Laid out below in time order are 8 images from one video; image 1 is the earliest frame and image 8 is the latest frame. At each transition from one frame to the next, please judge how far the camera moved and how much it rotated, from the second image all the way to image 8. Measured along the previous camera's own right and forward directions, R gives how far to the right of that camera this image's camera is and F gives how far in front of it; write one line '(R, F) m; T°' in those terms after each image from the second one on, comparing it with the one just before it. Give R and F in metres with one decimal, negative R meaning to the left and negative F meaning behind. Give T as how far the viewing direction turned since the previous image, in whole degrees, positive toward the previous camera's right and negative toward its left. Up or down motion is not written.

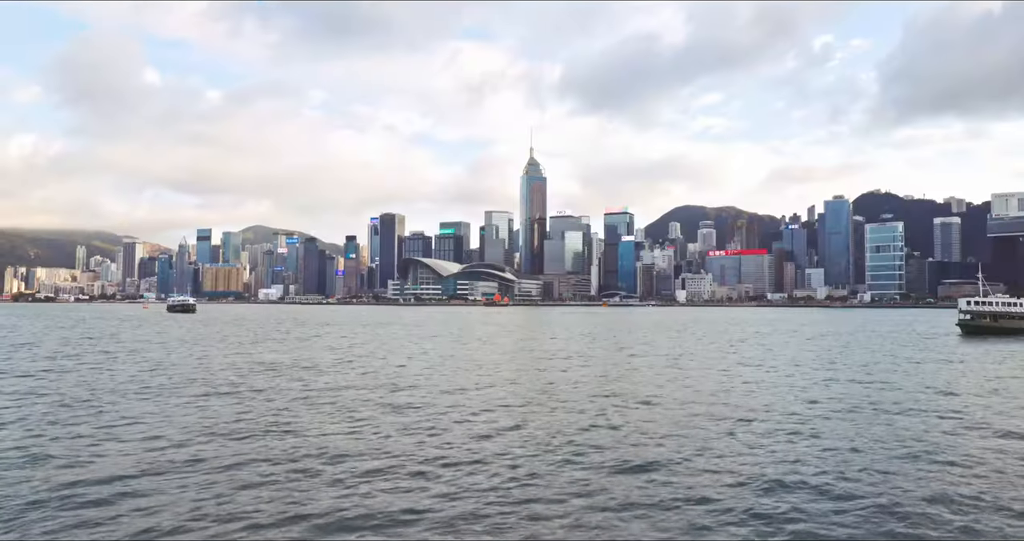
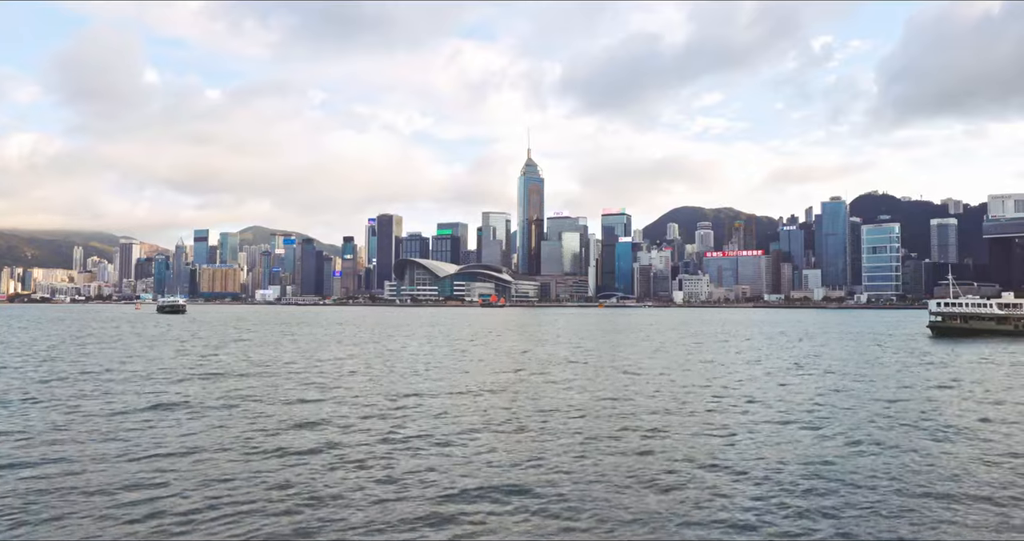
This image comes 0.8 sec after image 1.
(+3.0, +1.3) m; 0°
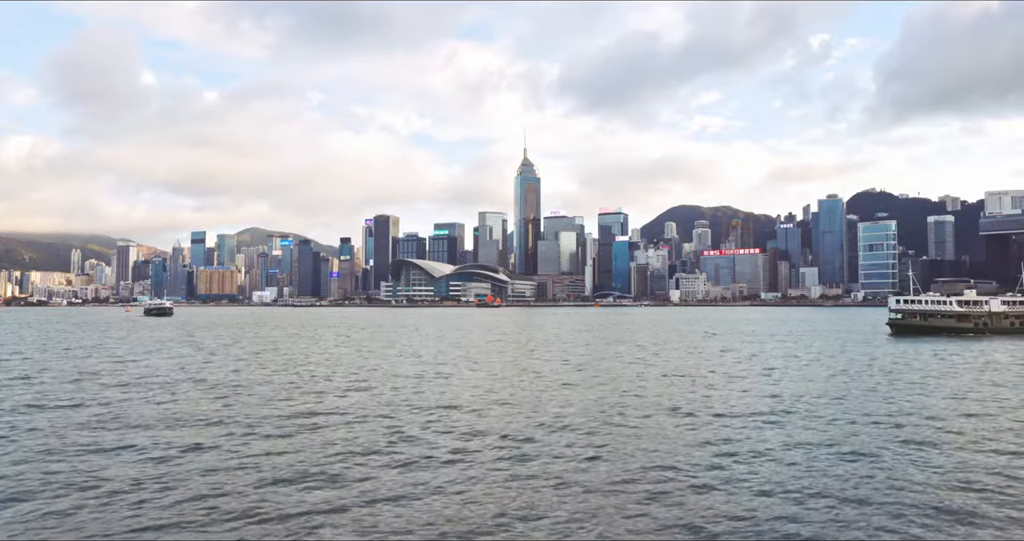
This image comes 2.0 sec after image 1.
(+4.1, +1.8) m; 0°
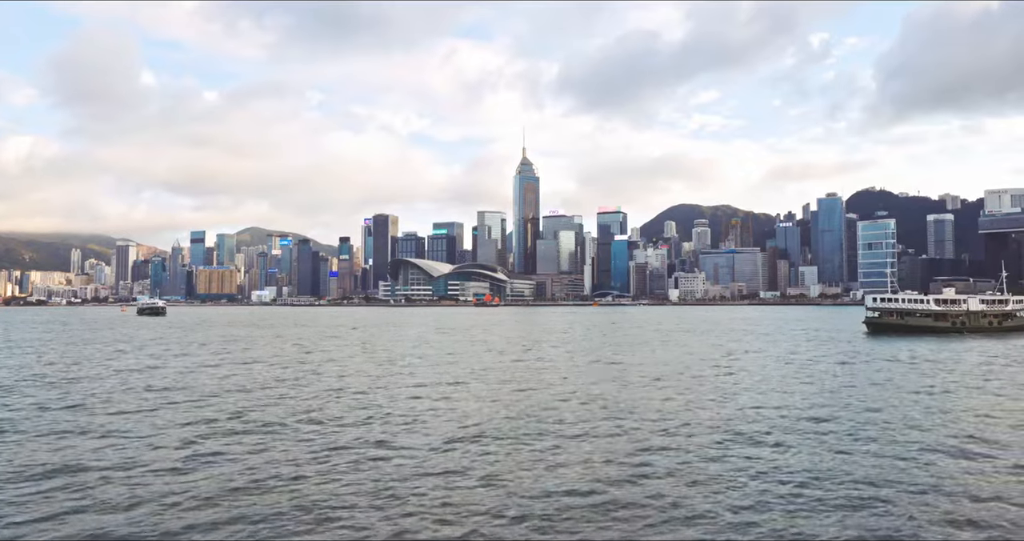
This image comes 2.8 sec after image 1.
(+2.4, +1.0) m; 0°
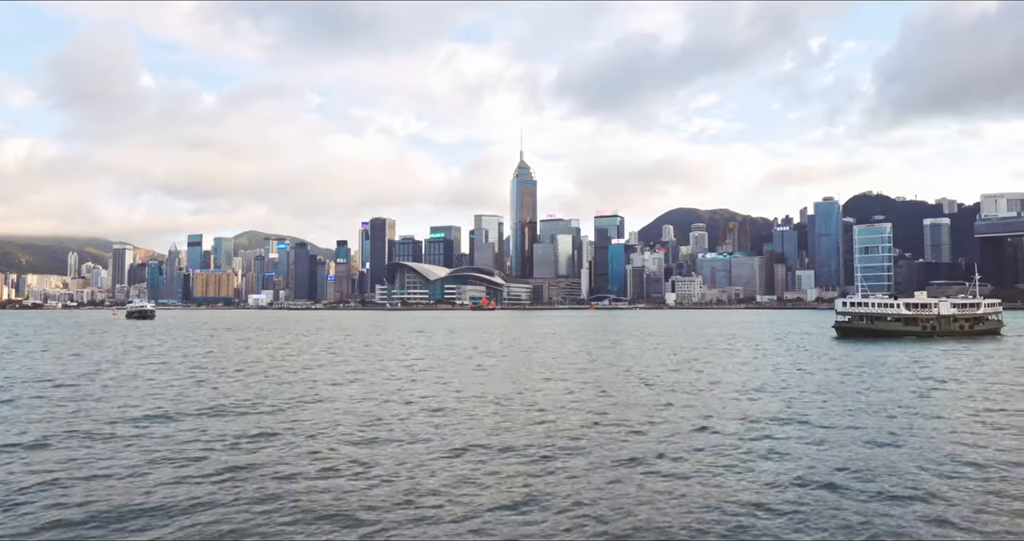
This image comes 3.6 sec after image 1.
(+2.7, +1.2) m; 0°
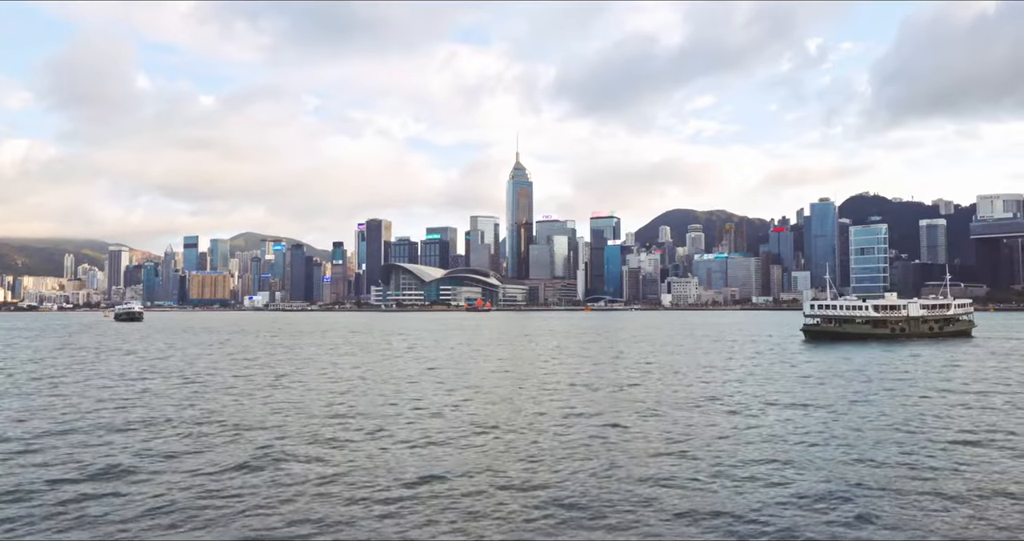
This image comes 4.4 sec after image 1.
(+2.9, +1.6) m; 0°
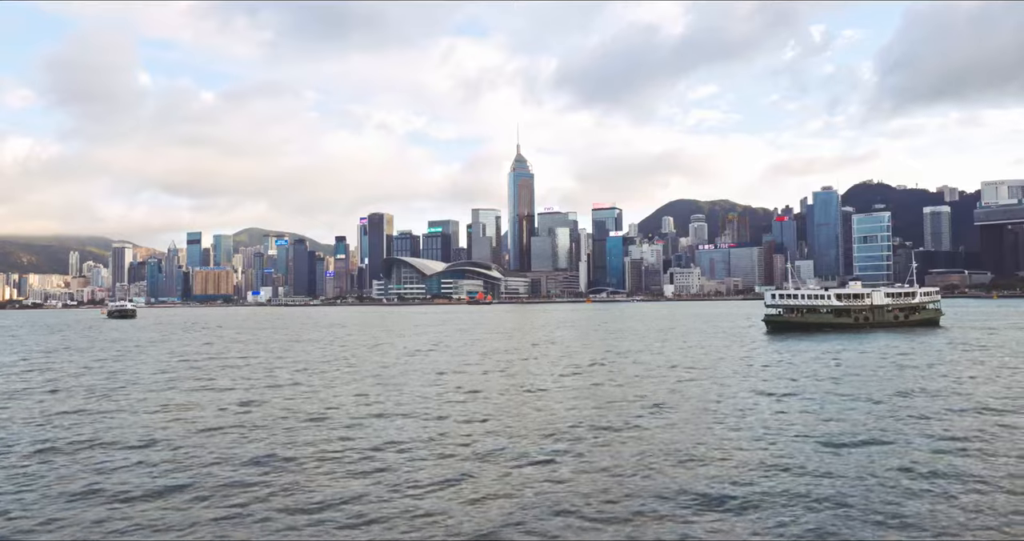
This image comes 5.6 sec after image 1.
(+3.9, +2.0) m; 0°
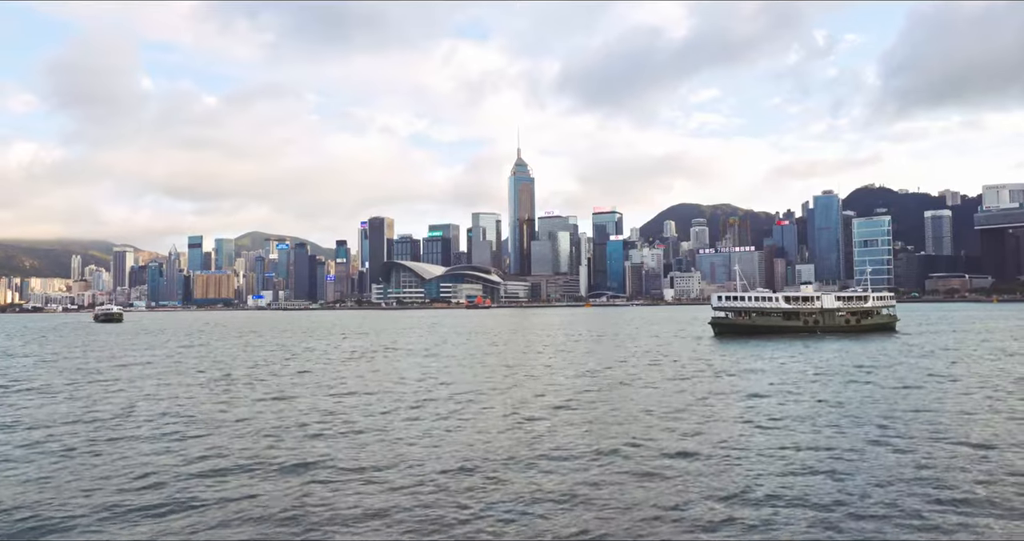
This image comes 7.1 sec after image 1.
(+4.5, +2.5) m; 0°
